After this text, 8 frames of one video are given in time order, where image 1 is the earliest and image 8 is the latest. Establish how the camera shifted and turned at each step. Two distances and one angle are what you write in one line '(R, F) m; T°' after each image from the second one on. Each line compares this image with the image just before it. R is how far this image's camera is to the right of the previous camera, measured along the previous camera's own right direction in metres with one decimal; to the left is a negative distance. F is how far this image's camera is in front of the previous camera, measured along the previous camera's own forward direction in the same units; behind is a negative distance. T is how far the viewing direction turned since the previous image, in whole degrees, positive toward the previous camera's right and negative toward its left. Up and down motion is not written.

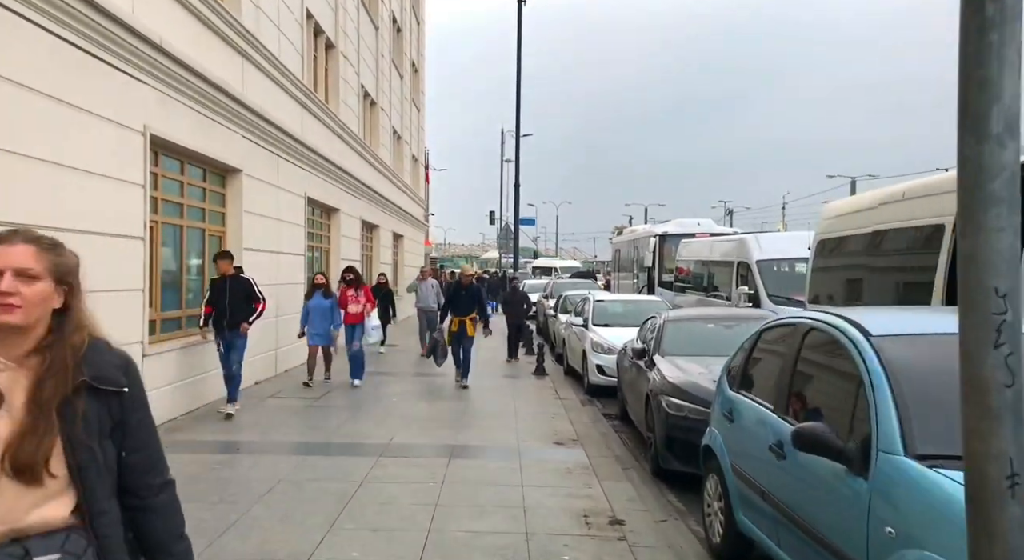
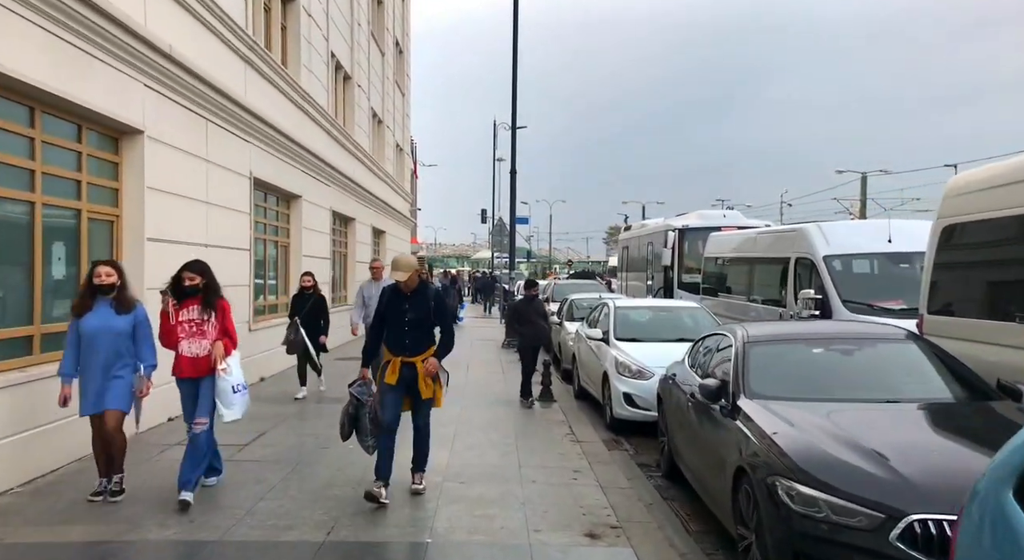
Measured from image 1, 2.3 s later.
(-0.1, +2.7) m; +1°
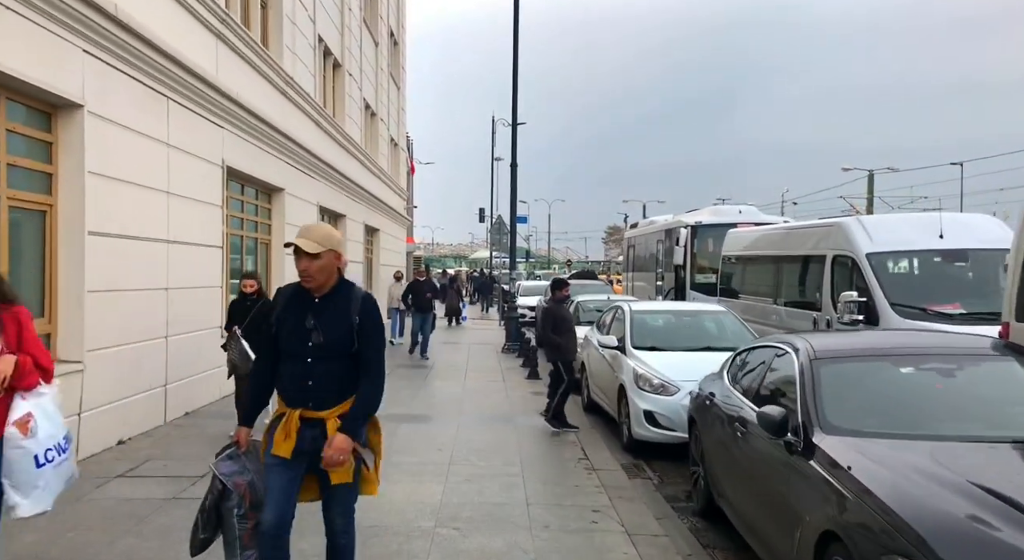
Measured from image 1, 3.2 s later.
(-0.1, +1.1) m; 0°
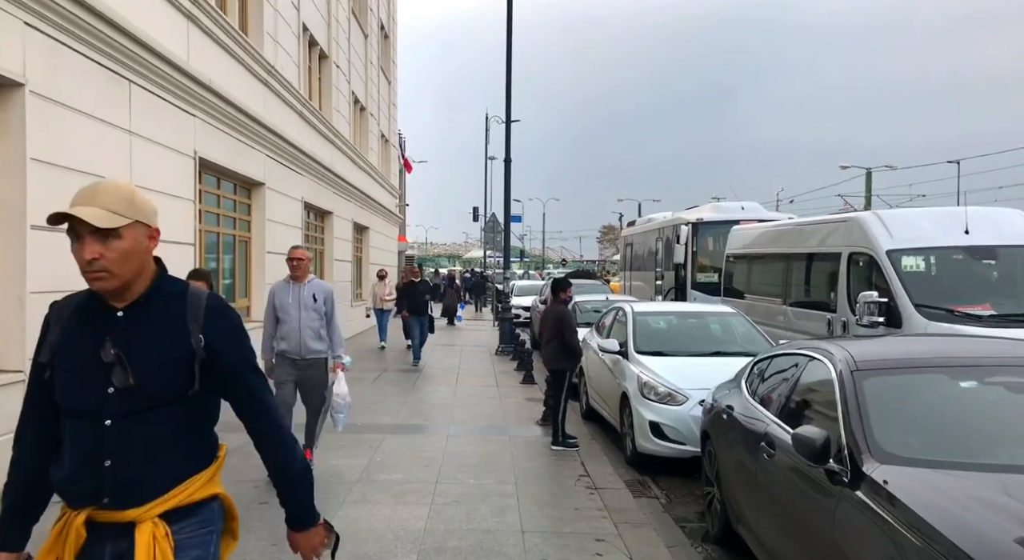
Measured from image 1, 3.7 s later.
(0.0, +0.6) m; 0°
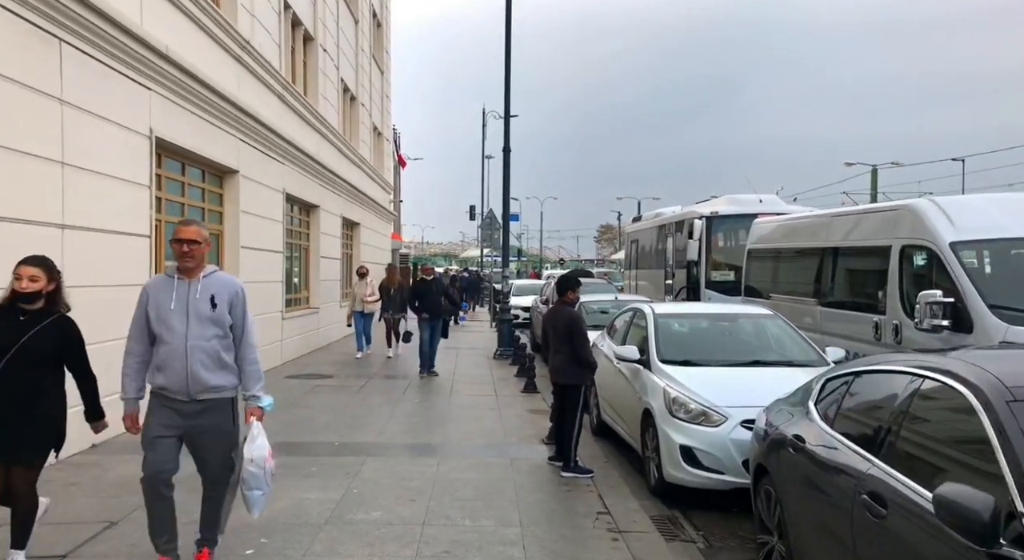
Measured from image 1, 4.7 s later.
(-0.1, +1.1) m; 0°
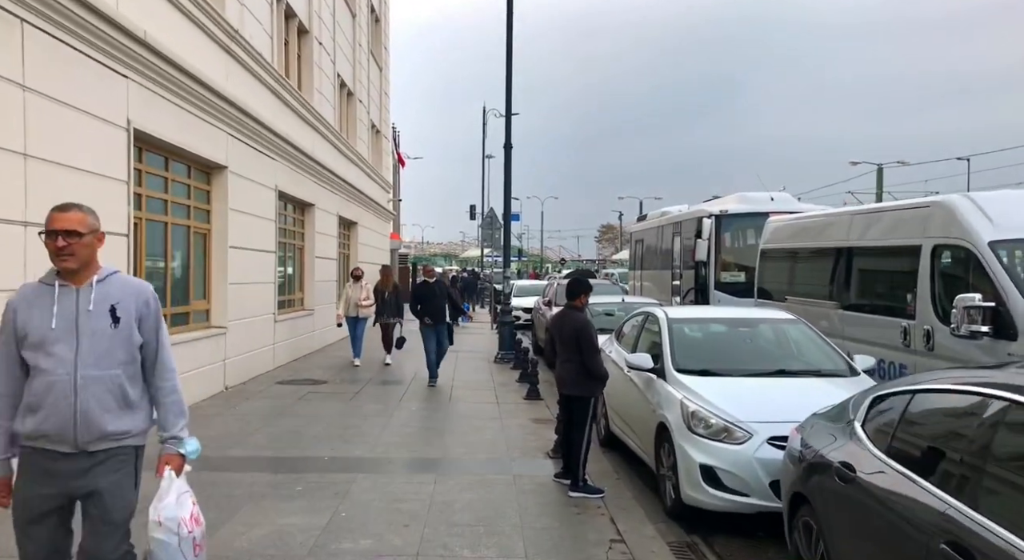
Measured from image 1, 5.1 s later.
(0.0, +0.5) m; 0°
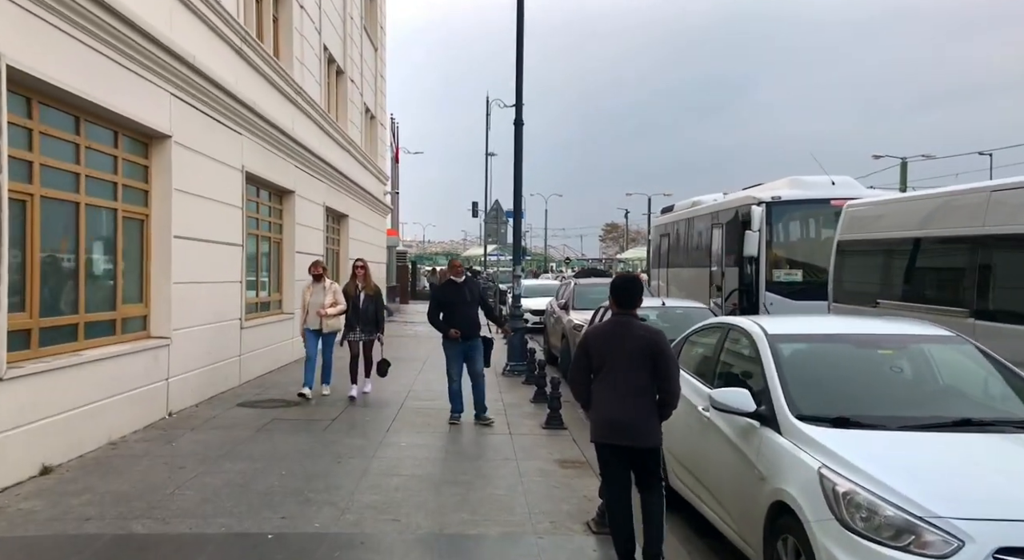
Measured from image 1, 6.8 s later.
(-0.2, +2.1) m; 0°
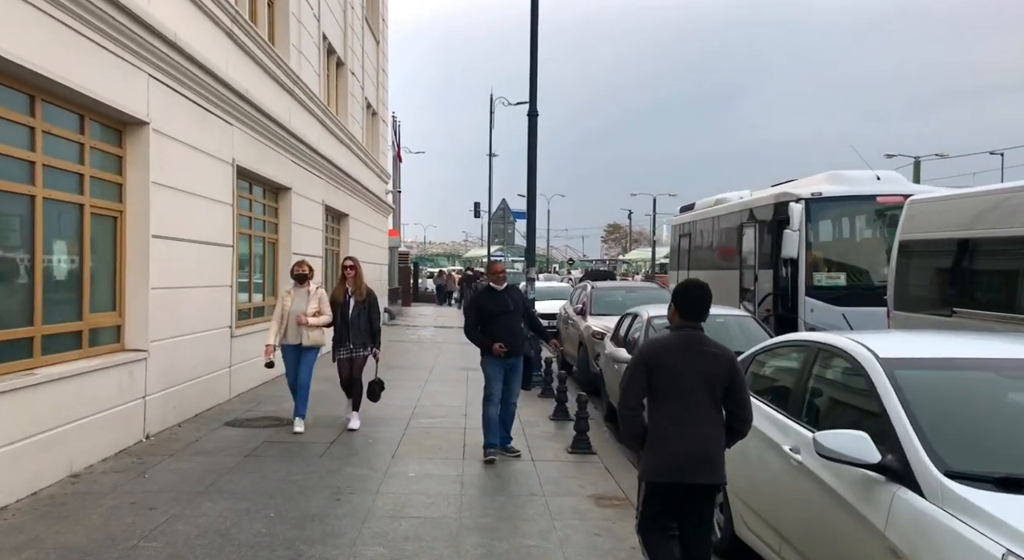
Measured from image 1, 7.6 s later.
(-0.2, +0.9) m; 0°
